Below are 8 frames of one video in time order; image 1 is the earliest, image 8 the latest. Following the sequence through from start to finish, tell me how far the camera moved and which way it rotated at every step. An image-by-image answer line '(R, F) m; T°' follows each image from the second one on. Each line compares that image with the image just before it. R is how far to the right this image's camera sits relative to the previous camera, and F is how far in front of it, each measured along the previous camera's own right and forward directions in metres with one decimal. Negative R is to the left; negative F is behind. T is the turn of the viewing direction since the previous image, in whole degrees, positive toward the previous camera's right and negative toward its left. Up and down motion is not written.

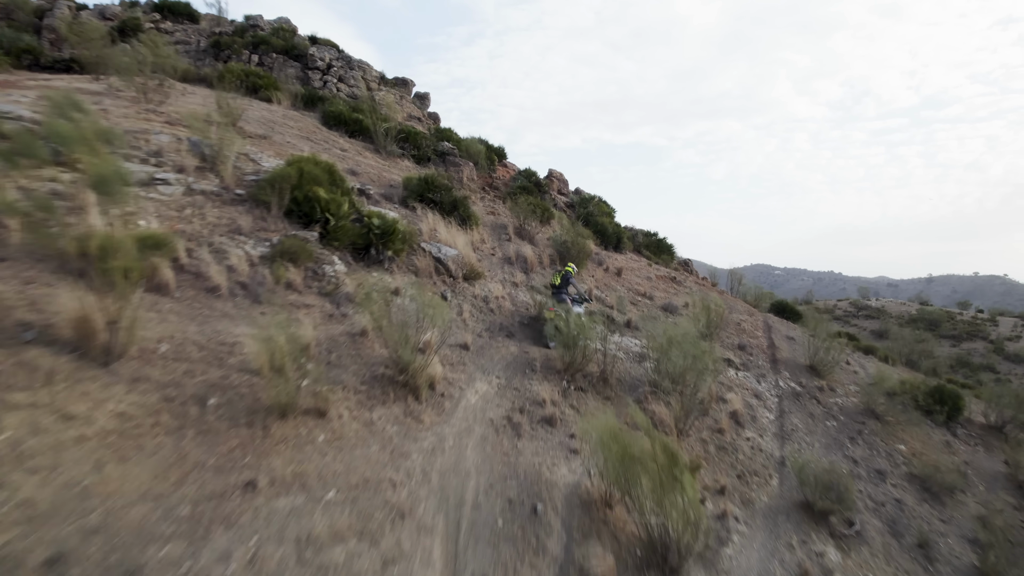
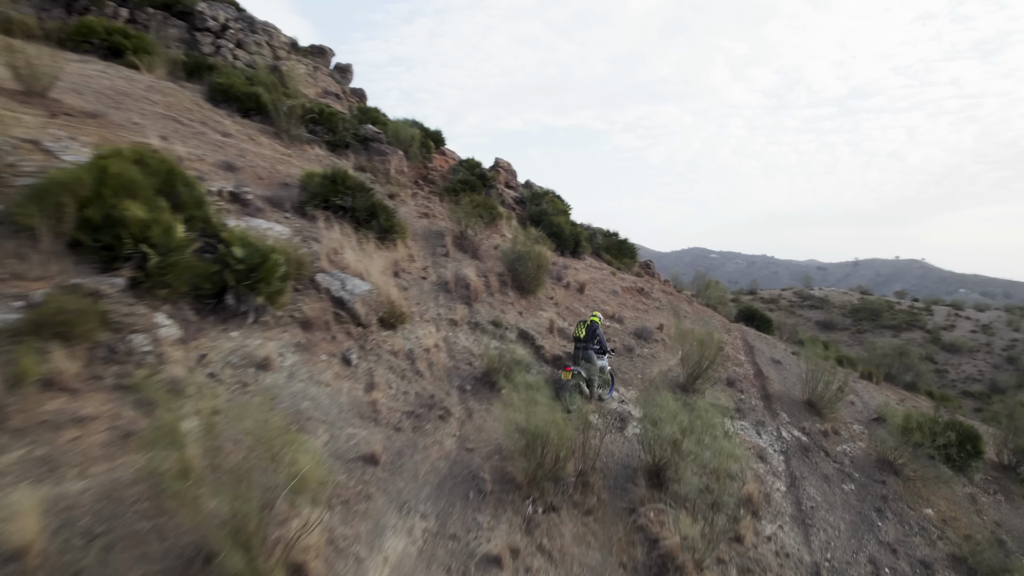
(0.0, +2.8) m; +5°
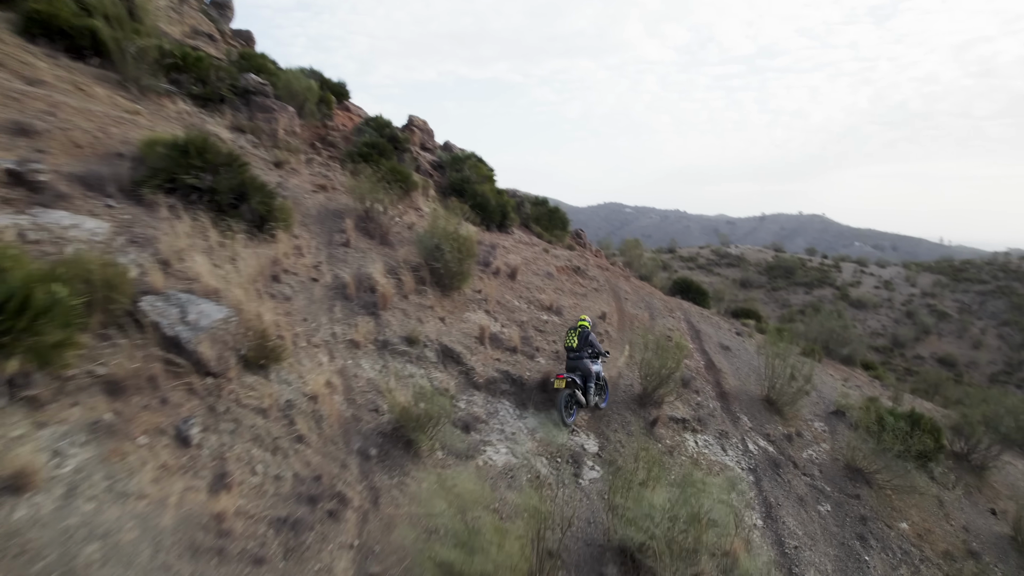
(0.0, +1.9) m; +7°
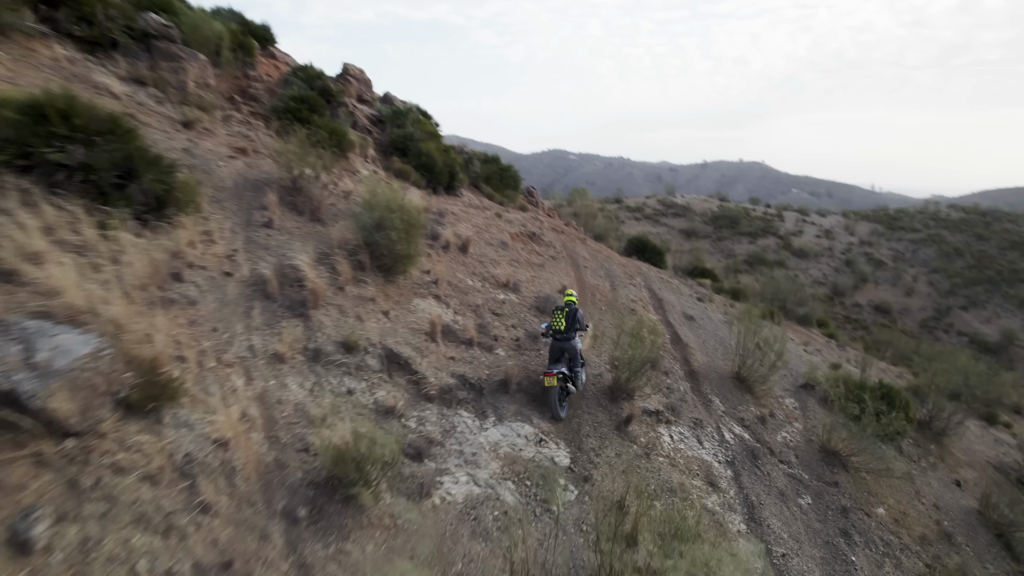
(-0.1, +1.0) m; +5°
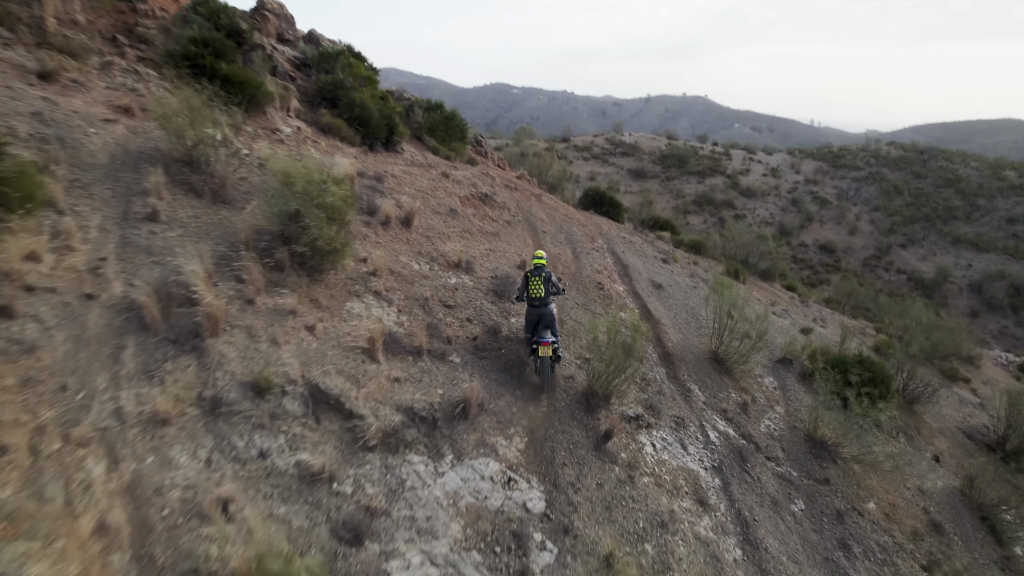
(-0.1, +1.2) m; +4°
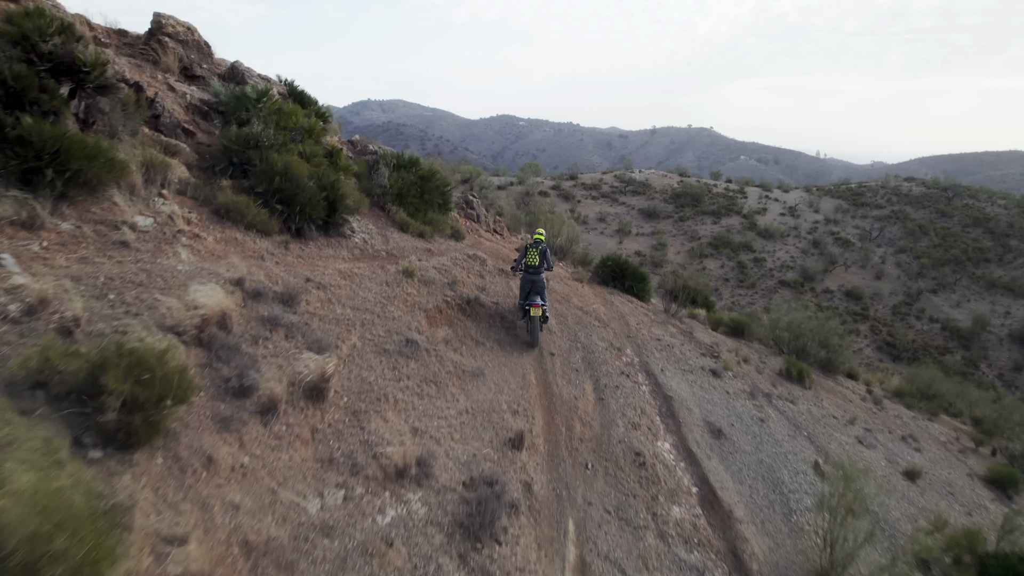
(+0.1, +3.3) m; 0°
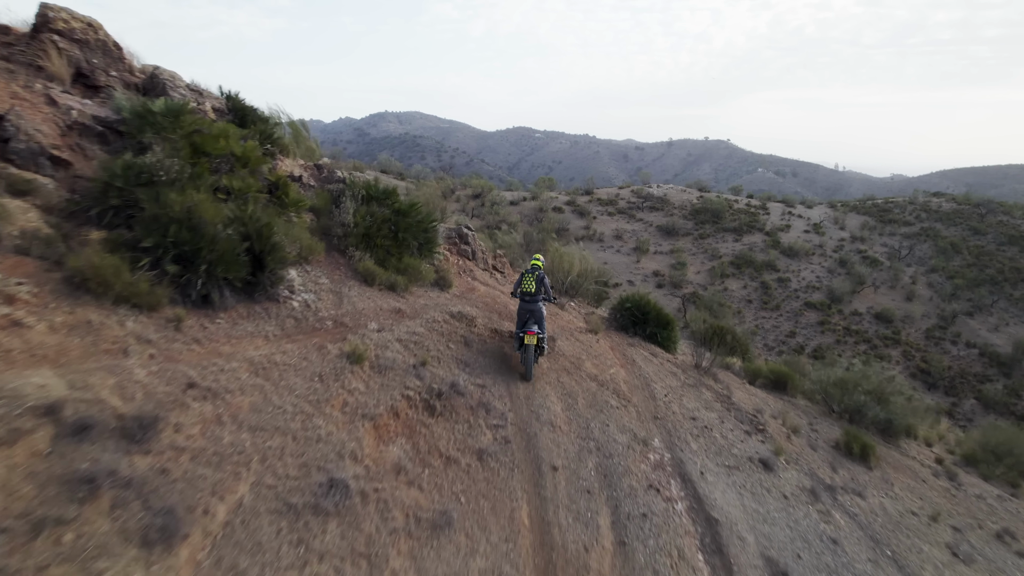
(+0.2, +2.0) m; -1°
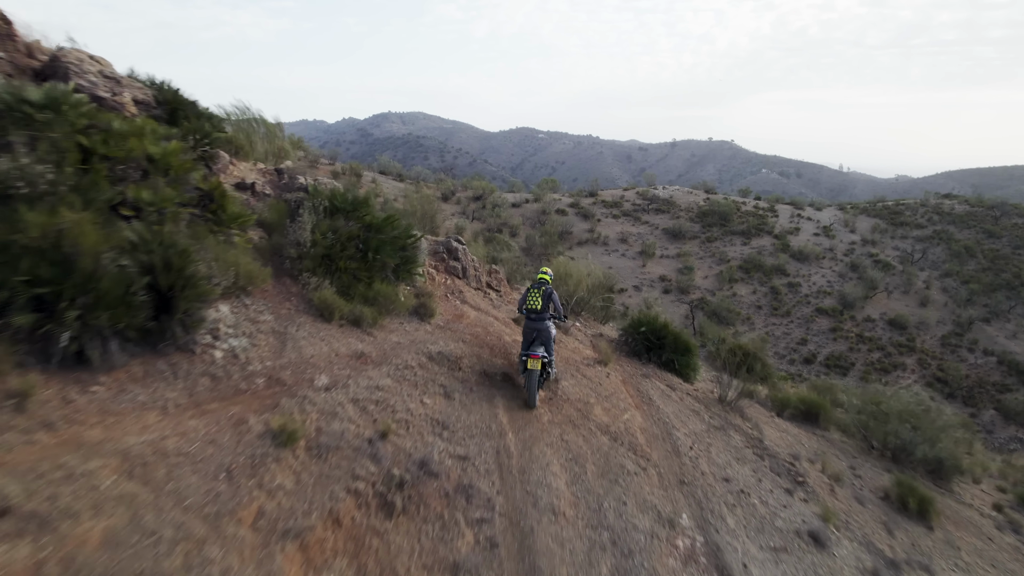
(+0.1, +1.4) m; 0°
